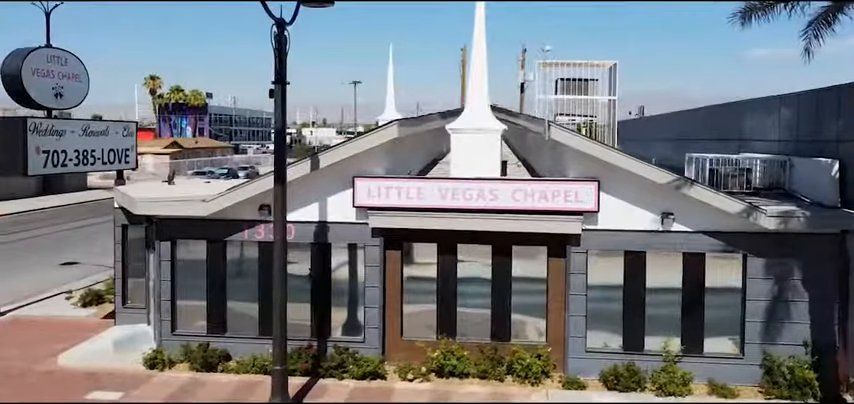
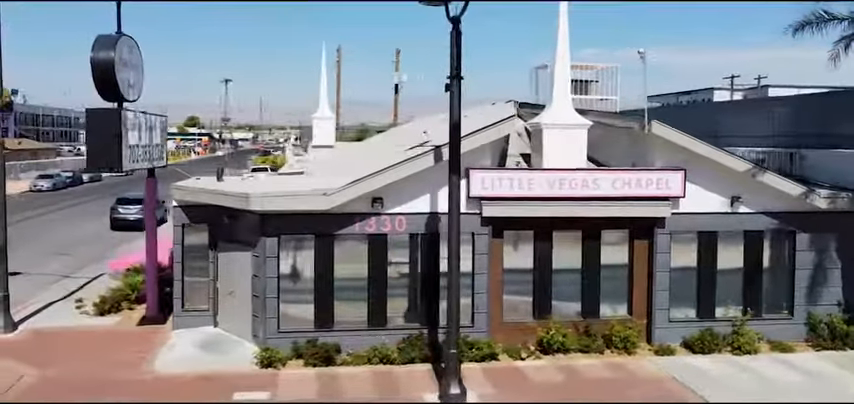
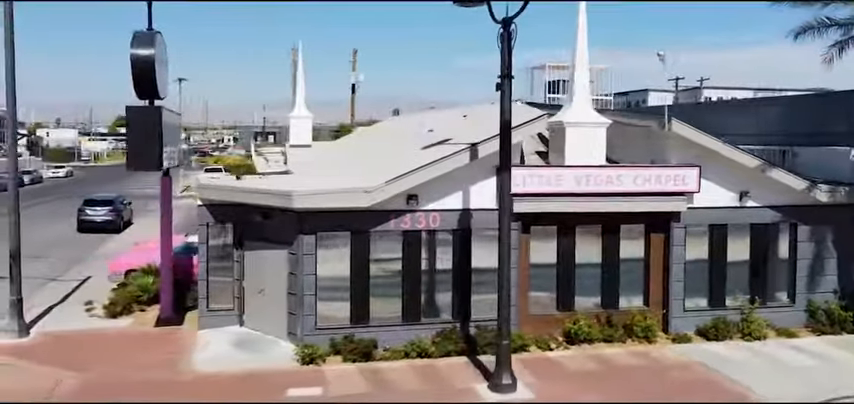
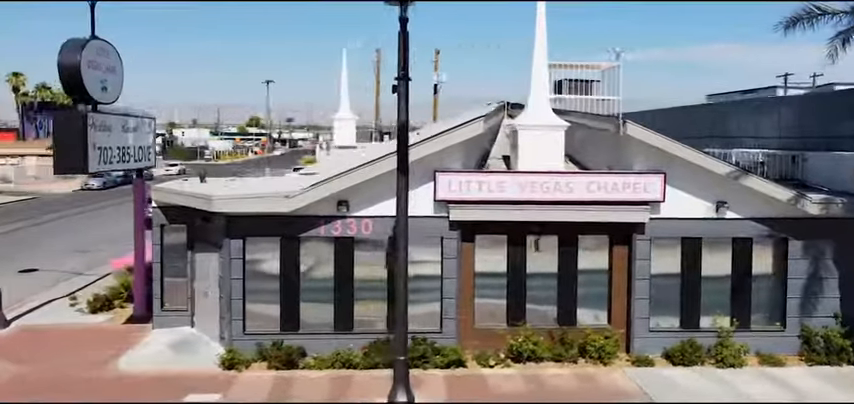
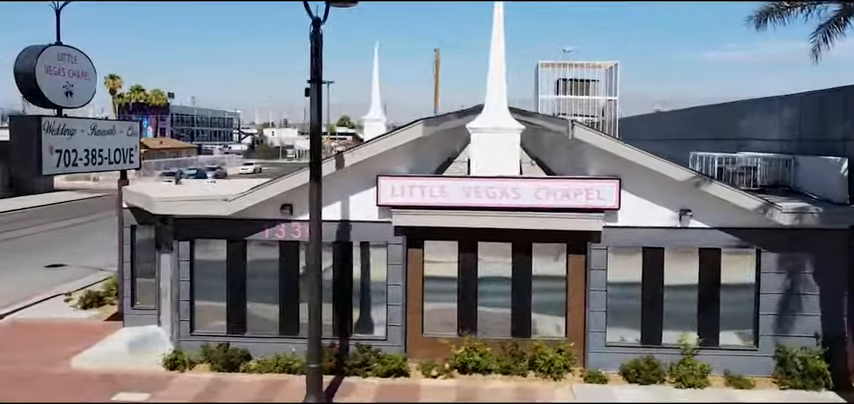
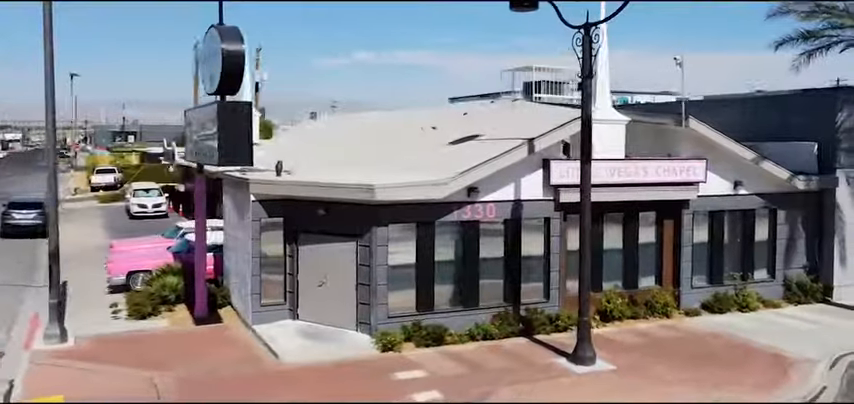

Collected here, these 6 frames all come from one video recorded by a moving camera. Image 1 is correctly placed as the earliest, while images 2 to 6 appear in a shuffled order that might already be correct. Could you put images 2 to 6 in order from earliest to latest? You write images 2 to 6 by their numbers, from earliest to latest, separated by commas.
5, 4, 2, 3, 6
